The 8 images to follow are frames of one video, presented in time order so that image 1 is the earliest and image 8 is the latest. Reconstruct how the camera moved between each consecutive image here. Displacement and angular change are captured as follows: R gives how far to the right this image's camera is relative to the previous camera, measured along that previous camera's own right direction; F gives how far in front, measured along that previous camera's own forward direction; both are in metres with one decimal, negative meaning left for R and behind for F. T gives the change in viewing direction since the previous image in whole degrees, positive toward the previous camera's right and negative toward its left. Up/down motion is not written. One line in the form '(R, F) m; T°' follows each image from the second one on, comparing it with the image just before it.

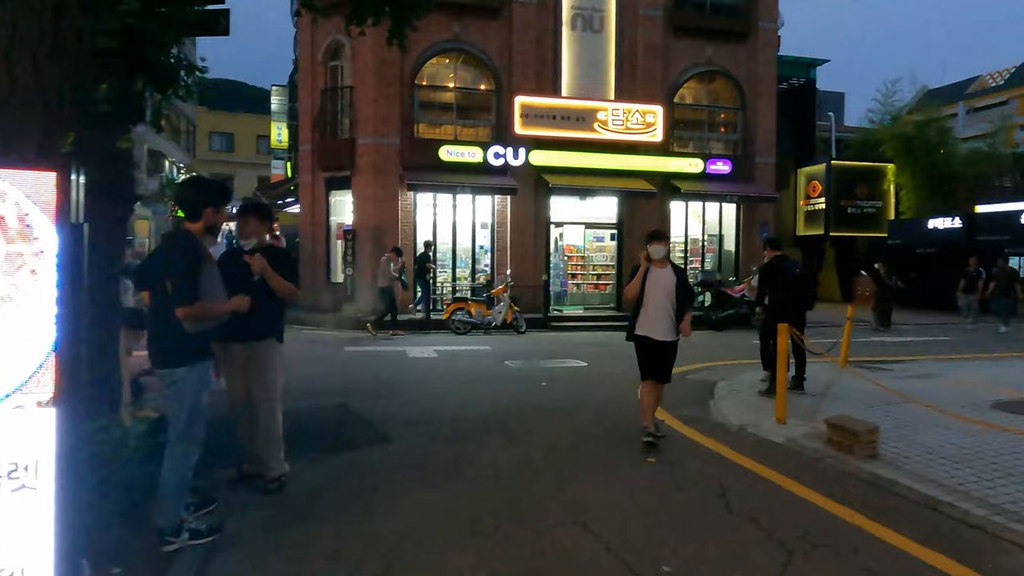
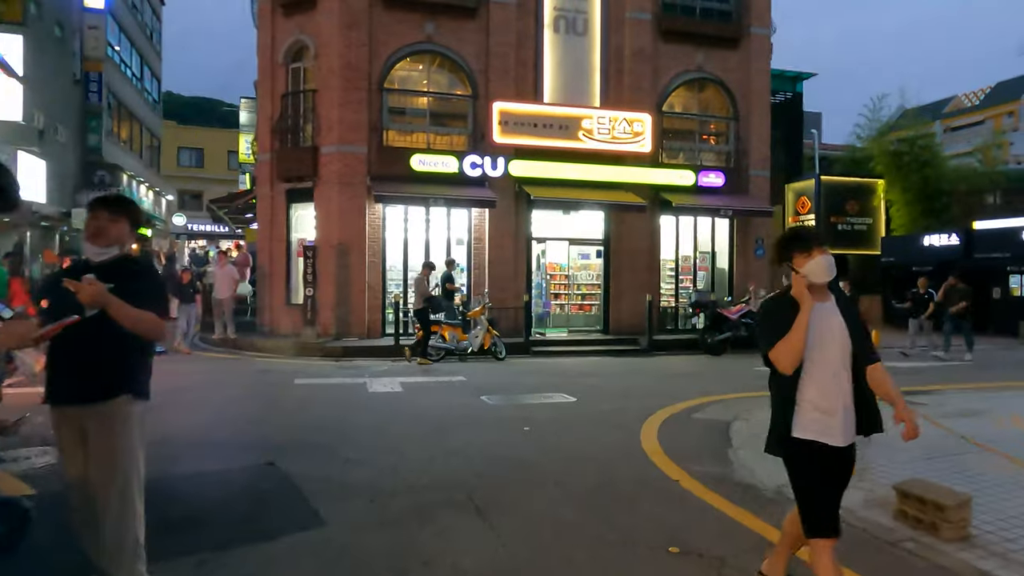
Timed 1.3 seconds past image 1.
(+0.1, +1.6) m; +2°
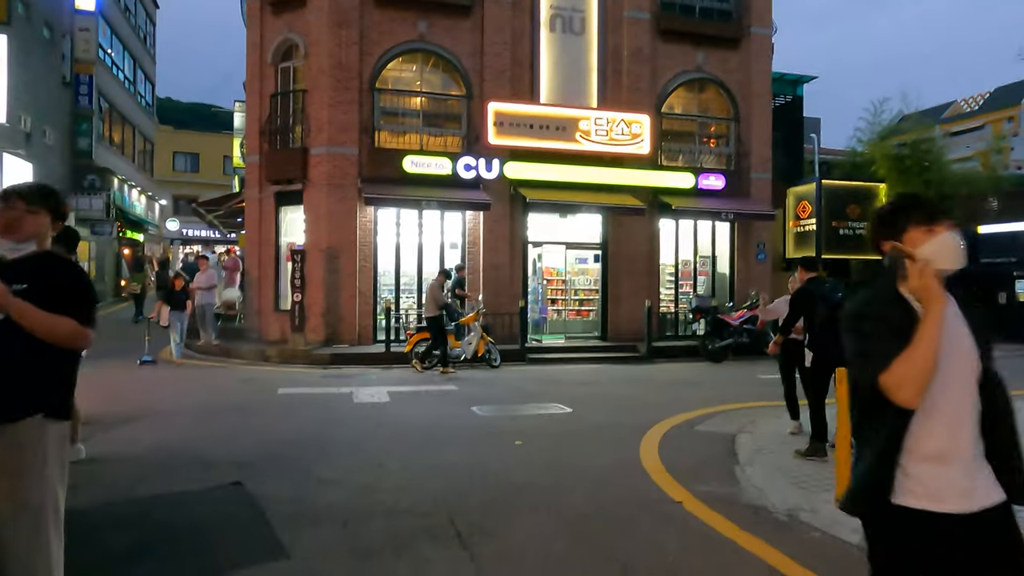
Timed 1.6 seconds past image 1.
(+0.1, +0.5) m; 0°
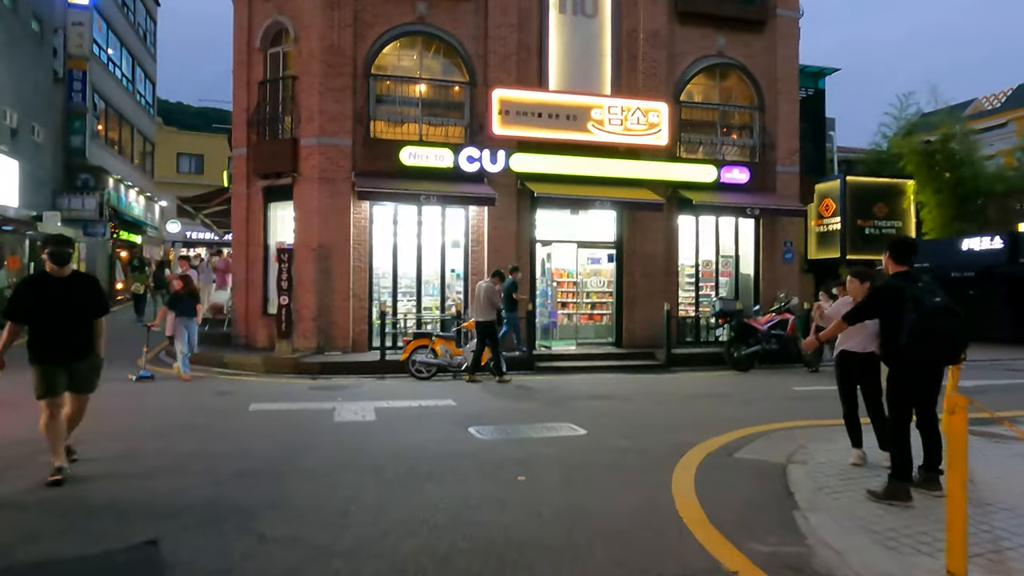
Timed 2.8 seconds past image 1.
(+0.1, +1.4) m; -1°
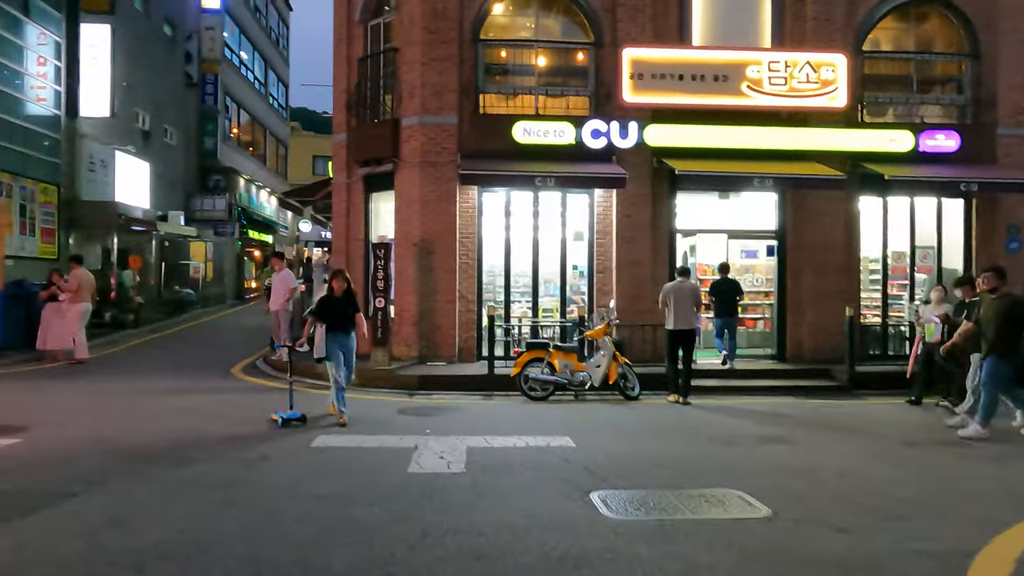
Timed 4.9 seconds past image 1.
(-0.1, +2.5) m; -11°
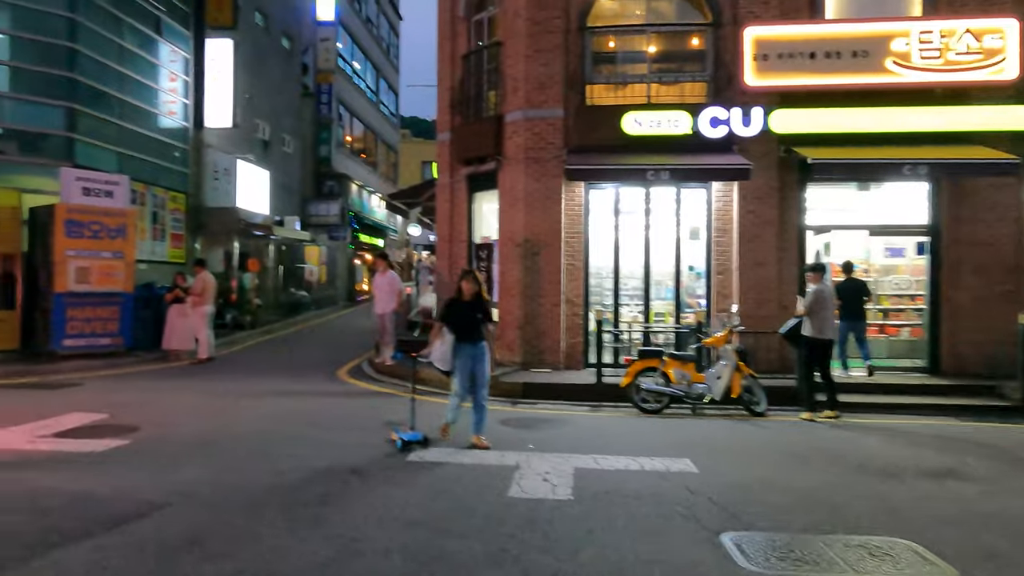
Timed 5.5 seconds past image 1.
(-0.1, +0.7) m; -9°
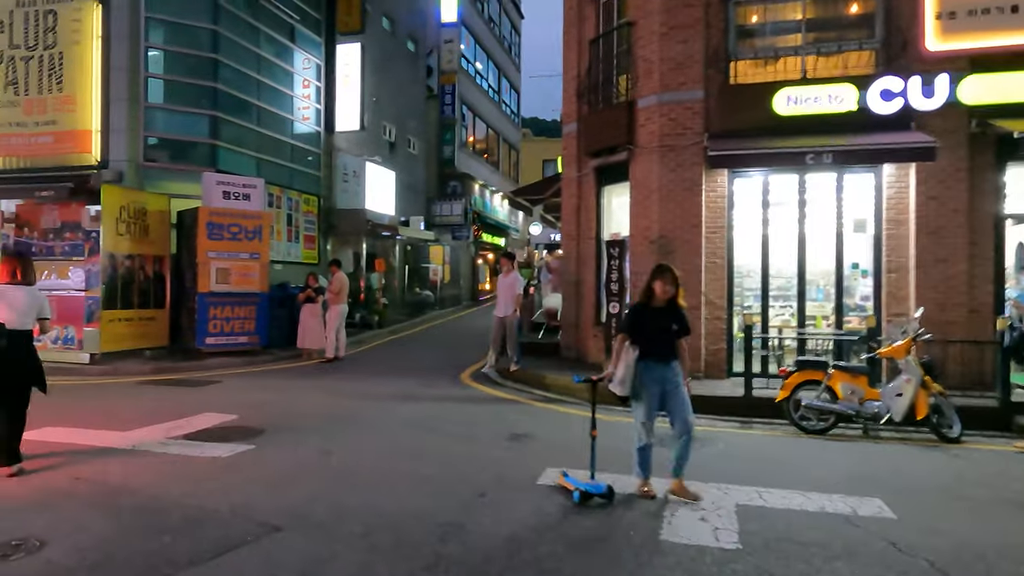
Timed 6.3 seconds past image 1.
(-0.2, +0.8) m; -10°
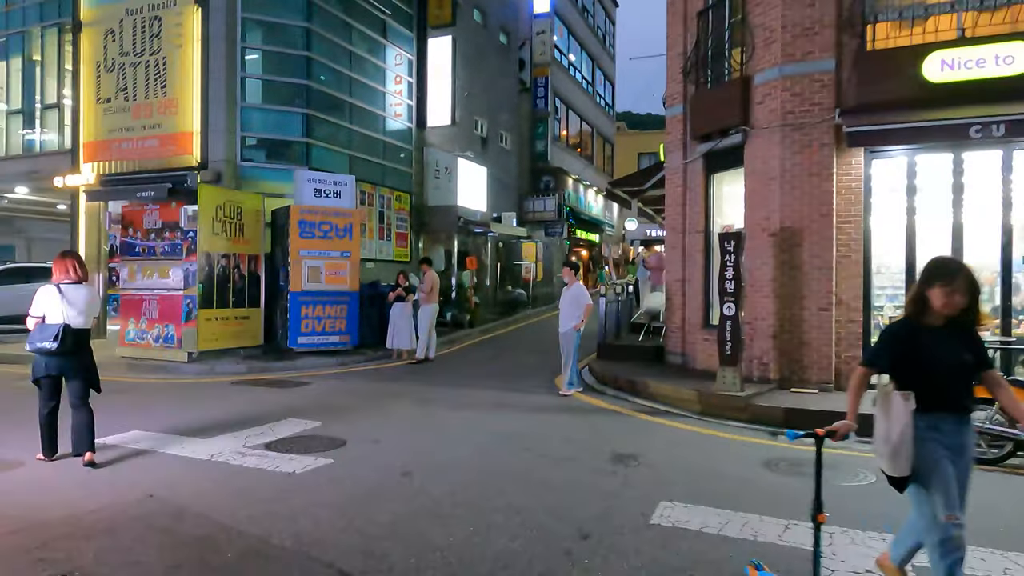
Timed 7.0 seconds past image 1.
(-0.1, +0.9) m; -8°
